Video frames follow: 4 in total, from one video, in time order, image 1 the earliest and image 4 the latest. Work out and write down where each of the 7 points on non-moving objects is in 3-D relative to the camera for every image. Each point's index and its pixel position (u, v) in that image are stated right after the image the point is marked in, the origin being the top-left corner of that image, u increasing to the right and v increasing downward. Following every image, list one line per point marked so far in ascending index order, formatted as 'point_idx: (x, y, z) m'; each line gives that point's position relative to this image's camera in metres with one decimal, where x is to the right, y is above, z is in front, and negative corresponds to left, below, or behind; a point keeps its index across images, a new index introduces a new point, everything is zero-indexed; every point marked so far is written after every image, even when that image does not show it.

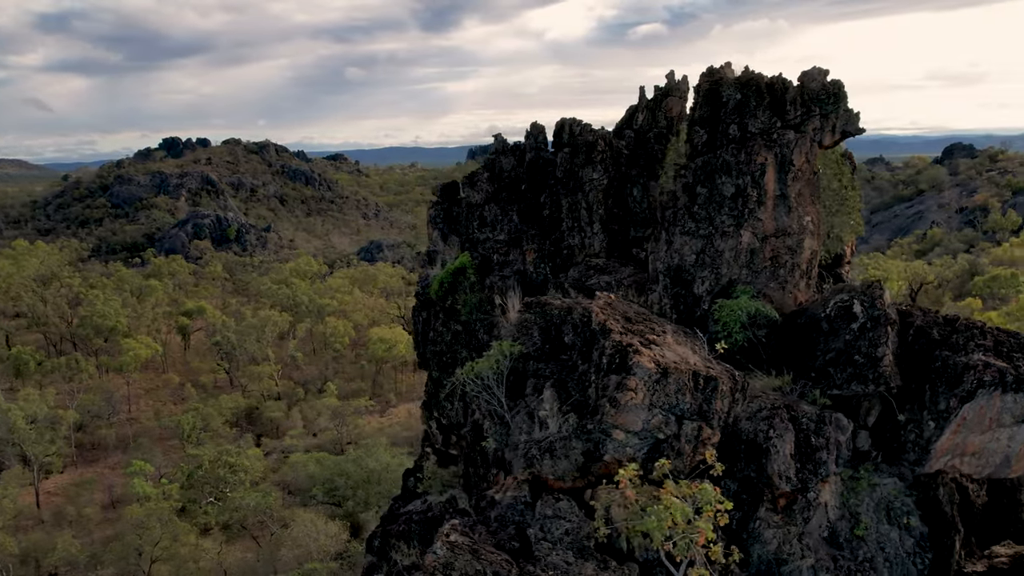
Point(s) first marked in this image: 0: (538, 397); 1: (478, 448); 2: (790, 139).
0: (+0.4, -1.5, +12.1) m
1: (-0.6, -3.1, +16.4) m
2: (+4.8, +2.6, +14.8) m
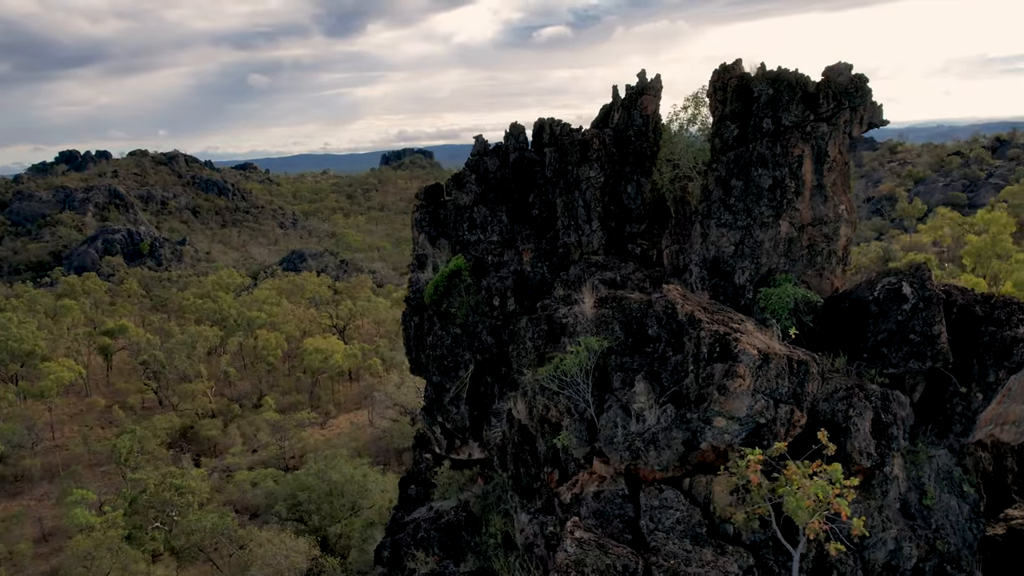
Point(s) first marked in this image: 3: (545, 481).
0: (+1.7, -1.5, +12.2) m
1: (+0.3, -3.1, +16.4) m
2: (+5.6, +2.8, +15.4) m
3: (+0.6, -3.5, +15.8) m
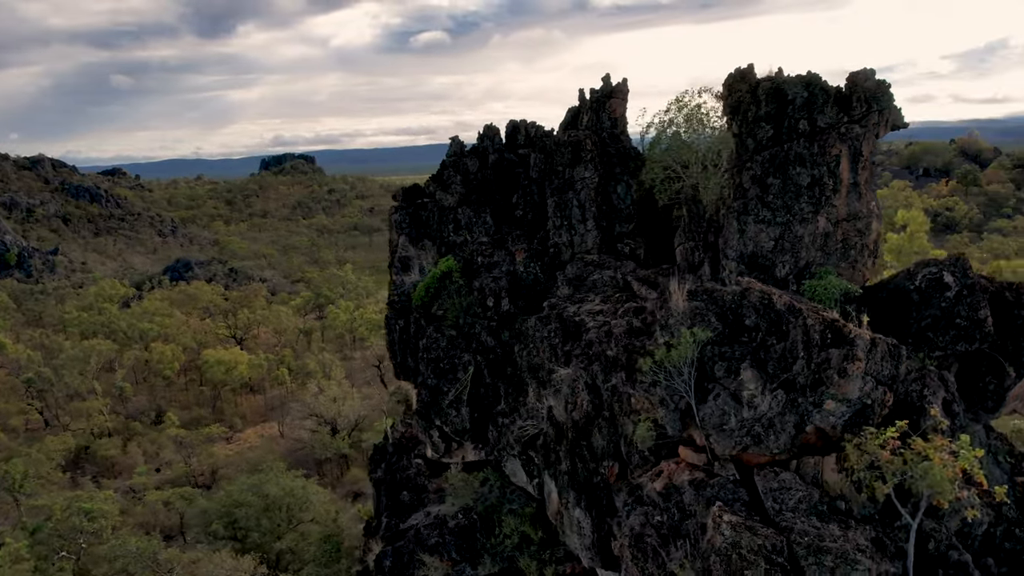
0: (+3.3, -1.3, +12.6) m
1: (+1.4, -3.0, +16.6) m
2: (+6.6, +3.0, +16.4) m
3: (+1.8, -3.5, +16.0) m
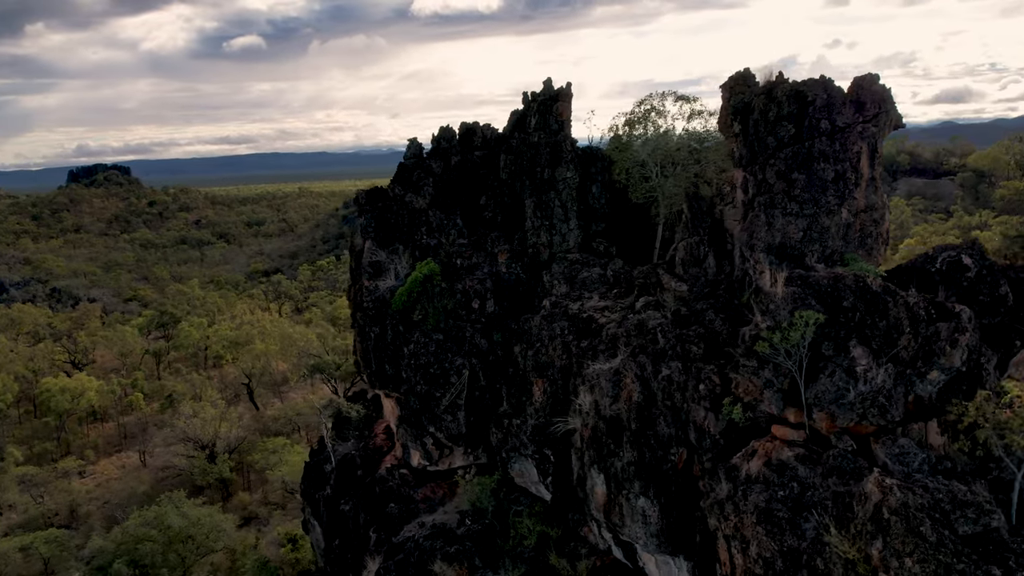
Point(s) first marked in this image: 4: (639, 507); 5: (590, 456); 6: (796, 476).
0: (+5.2, -1.1, +13.6) m
1: (+2.6, -2.9, +17.0) m
2: (+7.6, +3.3, +17.9) m
3: (+3.1, -3.3, +16.5) m
4: (+2.5, -4.3, +17.0) m
5: (+1.7, -3.6, +18.3) m
6: (+4.5, -3.0, +13.6) m
